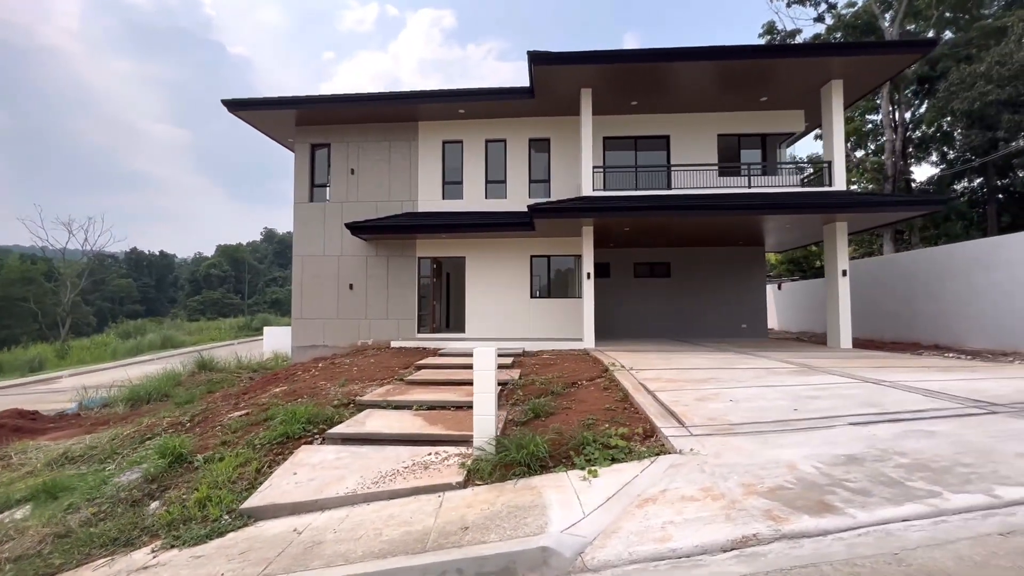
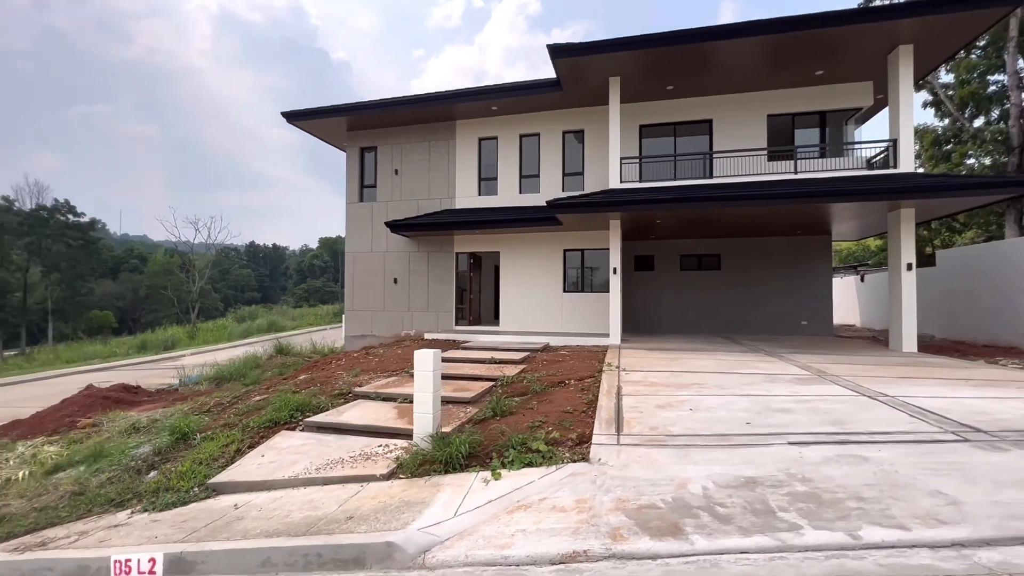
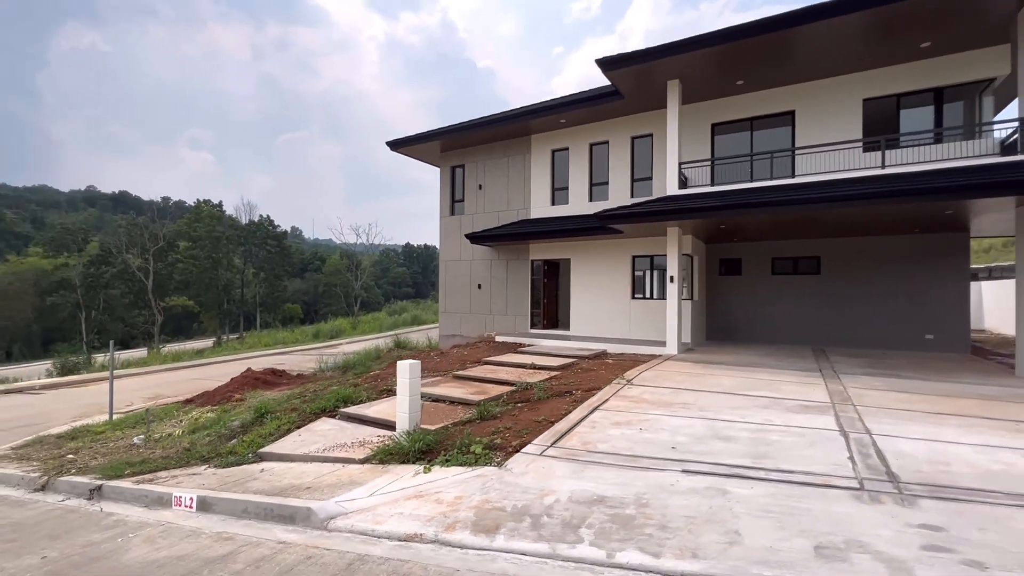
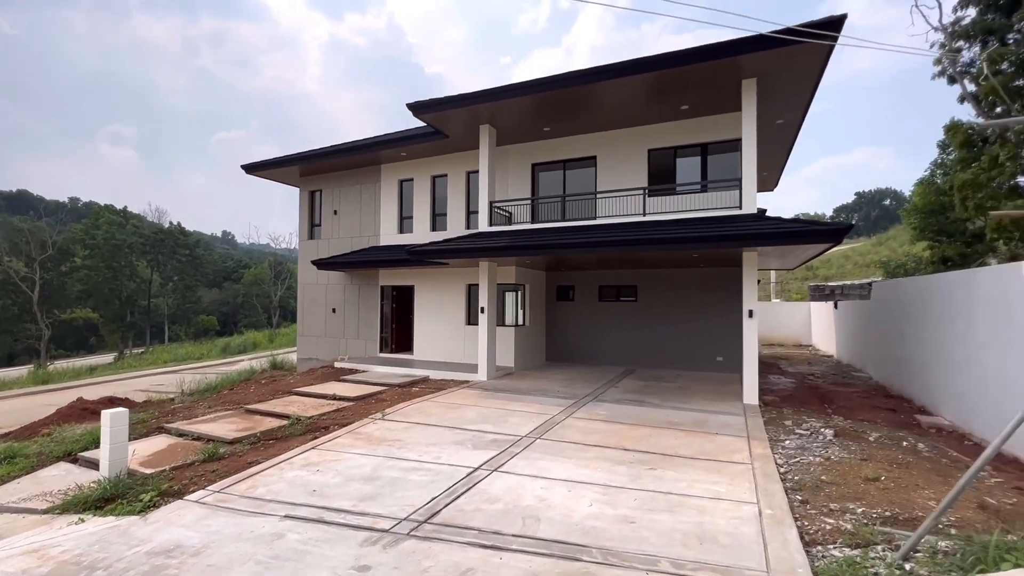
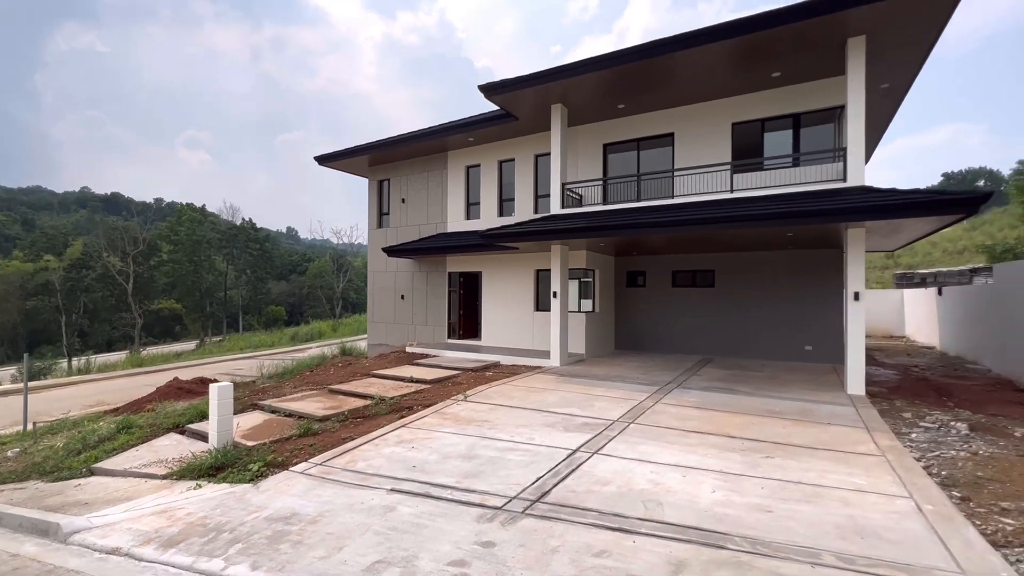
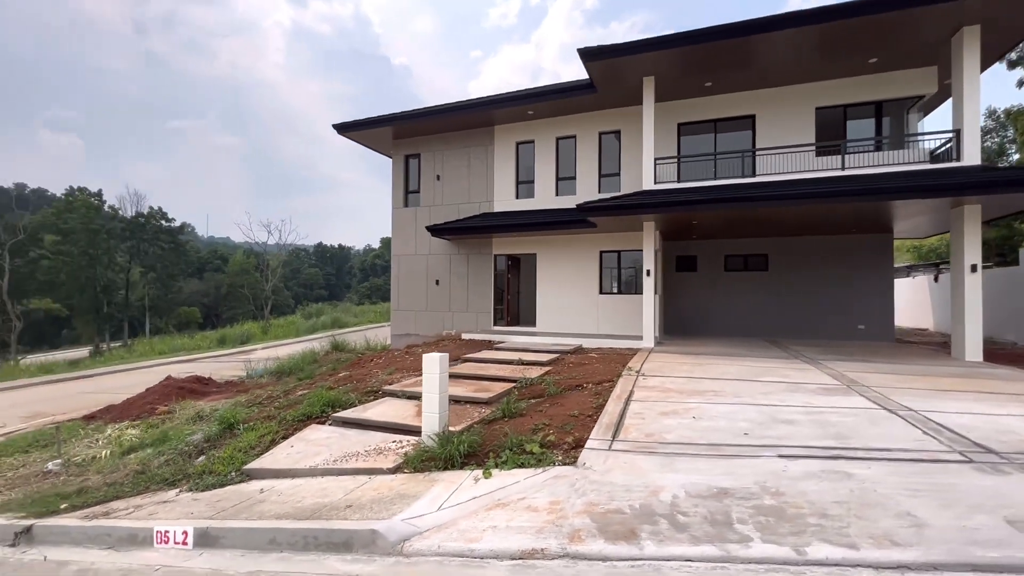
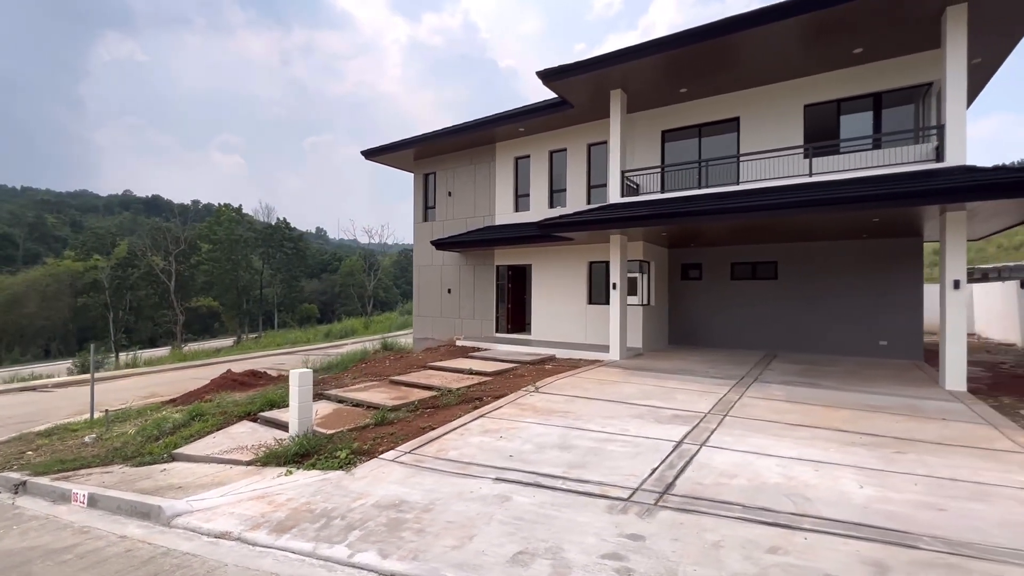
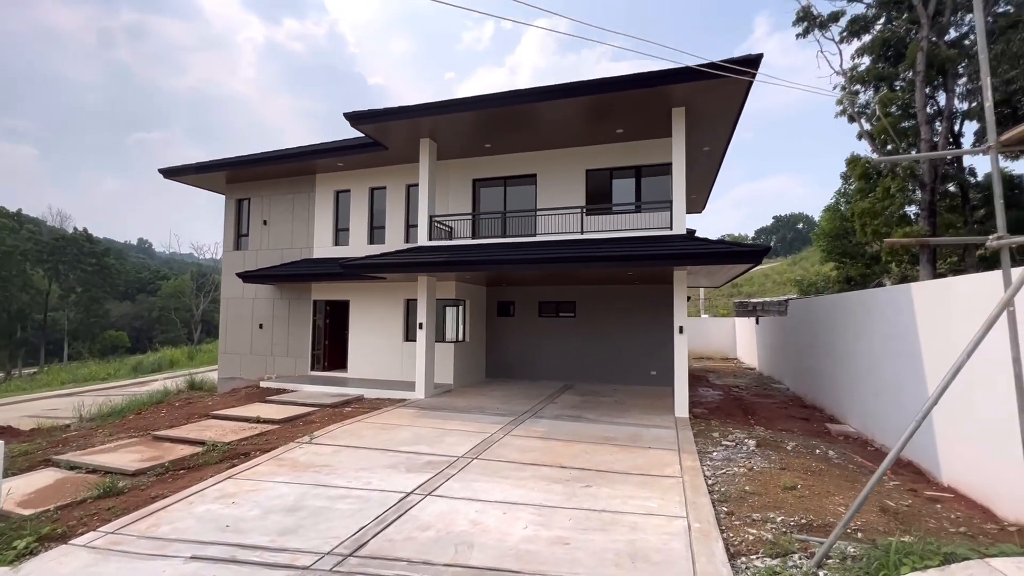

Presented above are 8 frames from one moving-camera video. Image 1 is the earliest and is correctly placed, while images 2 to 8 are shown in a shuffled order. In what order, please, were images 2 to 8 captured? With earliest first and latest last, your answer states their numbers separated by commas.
2, 6, 3, 7, 5, 4, 8
